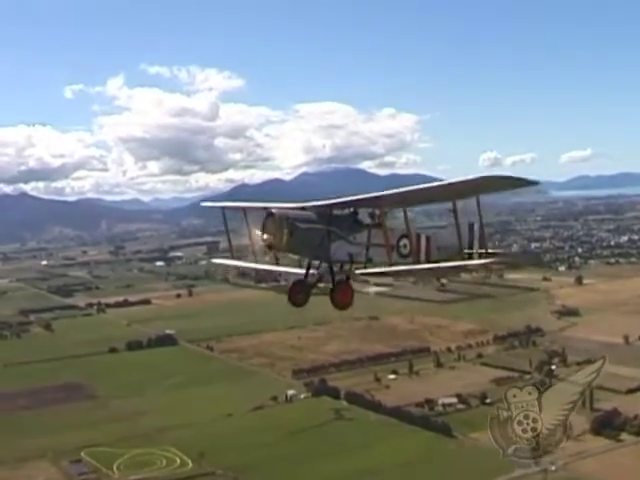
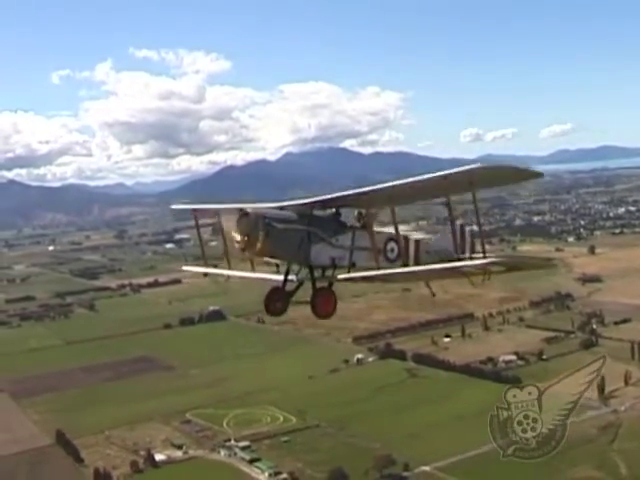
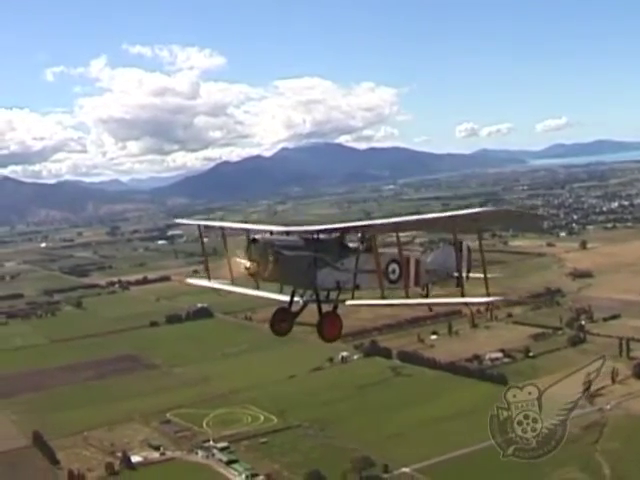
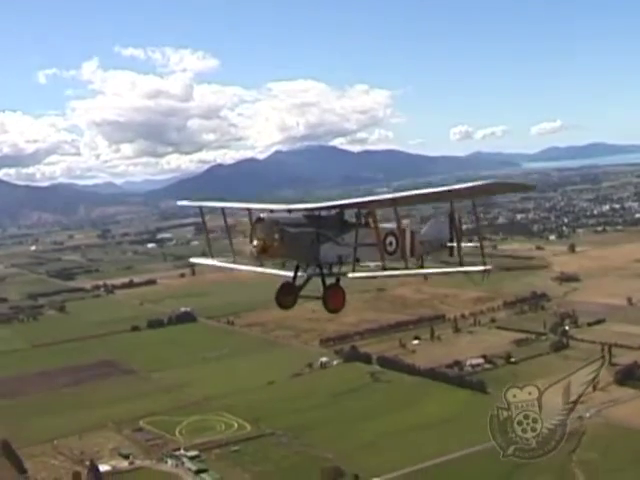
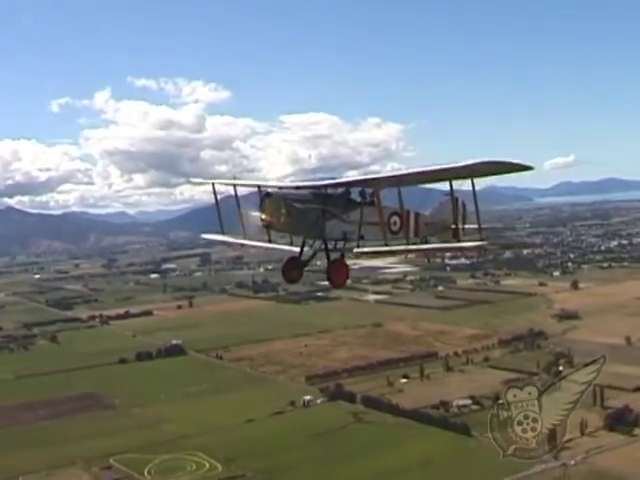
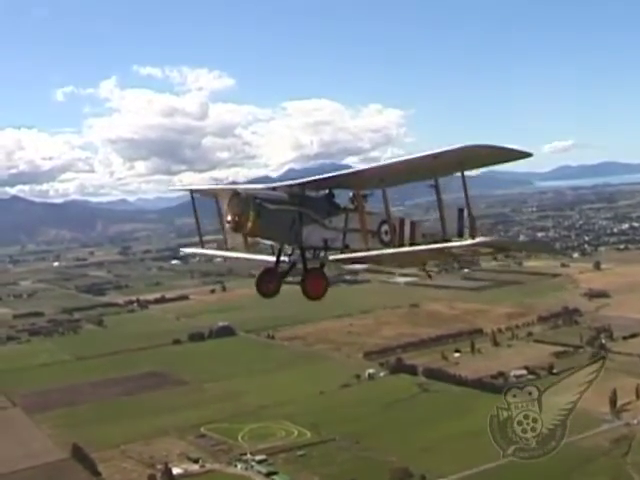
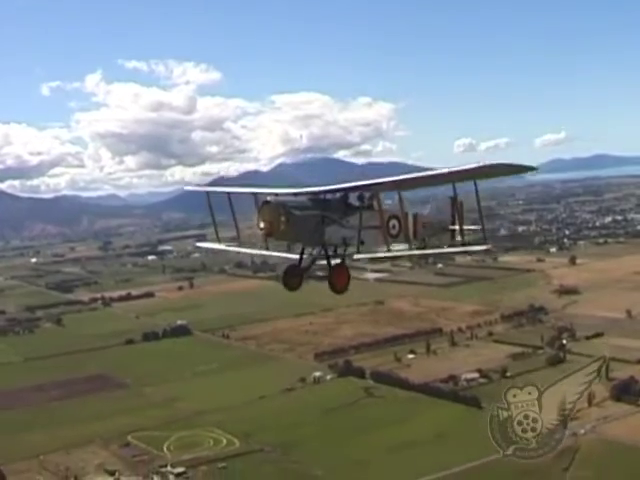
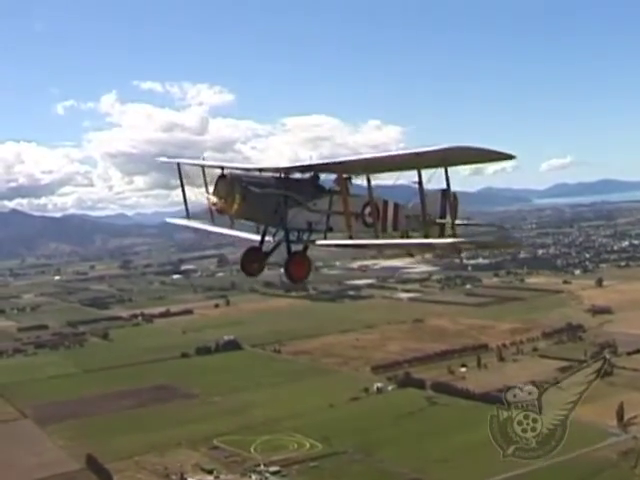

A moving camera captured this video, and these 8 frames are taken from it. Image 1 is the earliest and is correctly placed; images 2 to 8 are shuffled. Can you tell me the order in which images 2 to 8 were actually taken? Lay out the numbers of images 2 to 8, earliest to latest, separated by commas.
5, 7, 4, 3, 2, 6, 8
